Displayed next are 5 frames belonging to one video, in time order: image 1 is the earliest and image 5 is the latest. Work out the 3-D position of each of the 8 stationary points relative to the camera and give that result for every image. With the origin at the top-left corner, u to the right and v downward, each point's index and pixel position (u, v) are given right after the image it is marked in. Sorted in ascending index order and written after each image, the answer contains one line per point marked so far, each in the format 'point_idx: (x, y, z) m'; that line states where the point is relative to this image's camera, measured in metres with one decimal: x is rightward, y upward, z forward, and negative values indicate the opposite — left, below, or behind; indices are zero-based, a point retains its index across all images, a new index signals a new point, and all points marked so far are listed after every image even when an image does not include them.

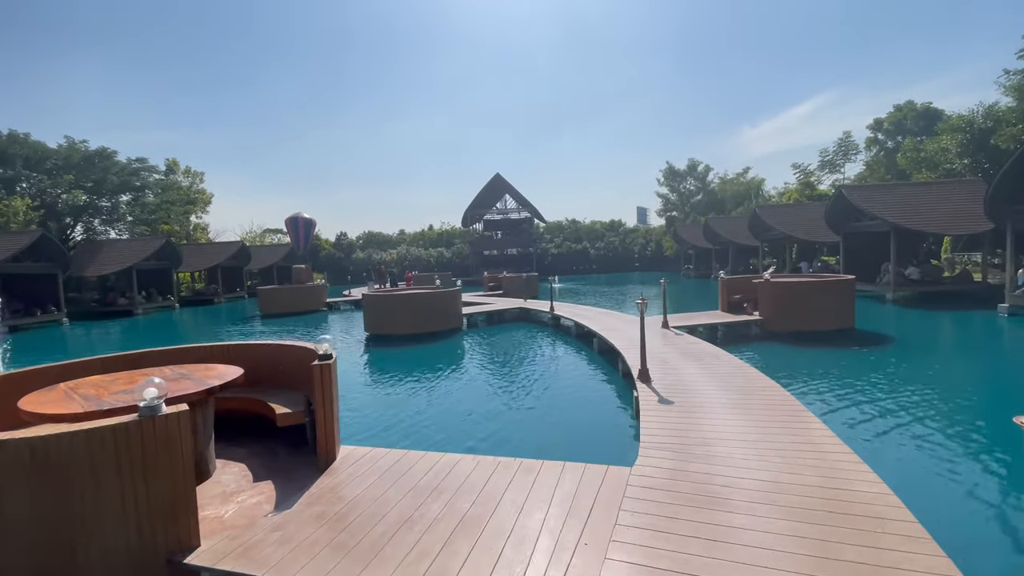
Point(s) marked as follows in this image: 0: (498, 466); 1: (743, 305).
0: (-0.1, -1.3, +3.8) m
1: (+5.4, -0.4, +12.7) m
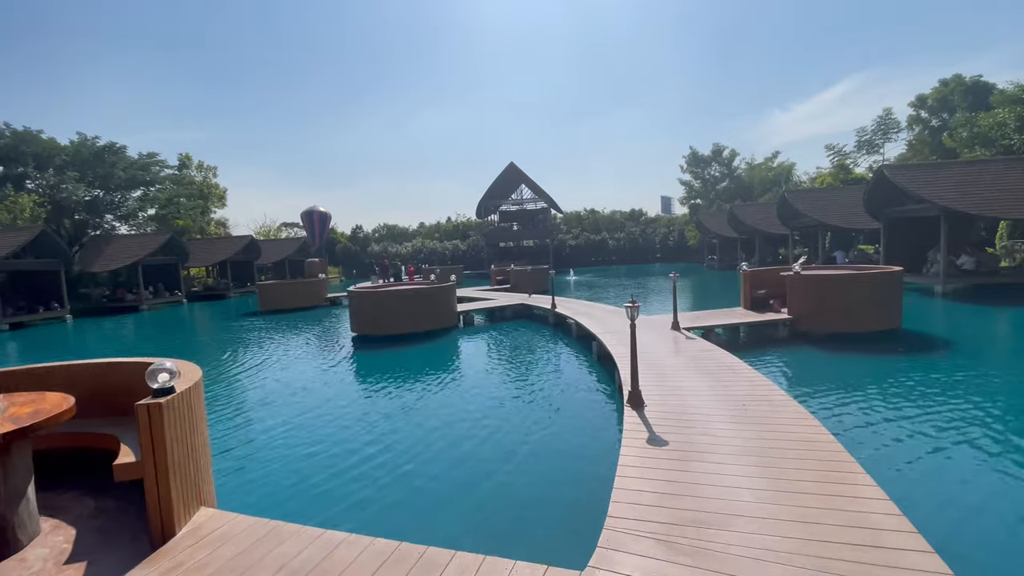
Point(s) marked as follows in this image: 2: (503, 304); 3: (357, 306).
0: (-0.6, -1.3, +2.6) m
1: (+5.3, -0.3, +11.2) m
2: (-0.4, -0.6, +15.5) m
3: (-3.6, -0.4, +12.9) m
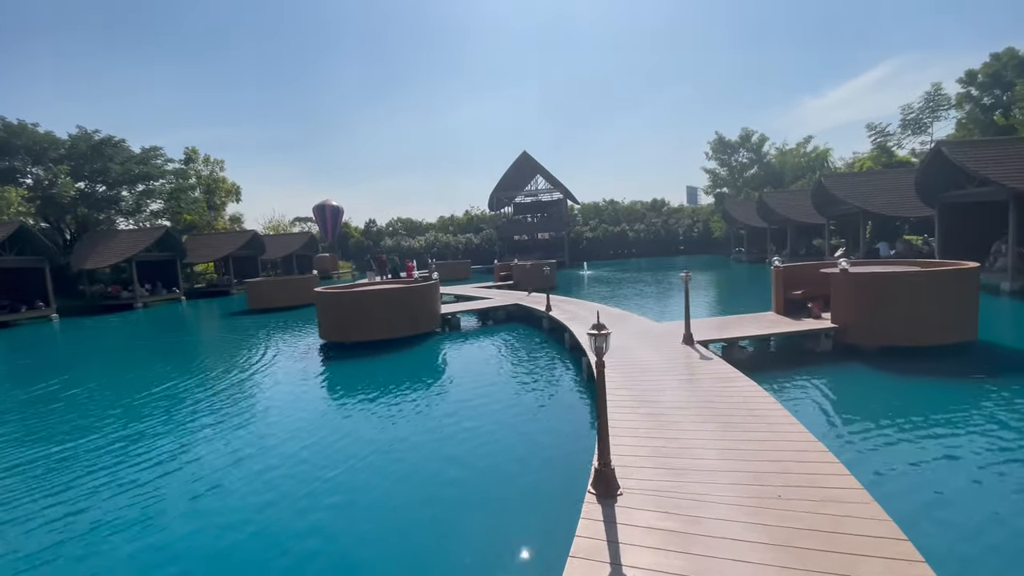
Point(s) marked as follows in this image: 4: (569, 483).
0: (-1.2, -1.4, +1.0) m
1: (+5.1, -0.3, +9.3) m
2: (-0.5, -0.5, +13.9) m
3: (-3.8, -0.4, +11.4) m
4: (+0.7, -2.4, +6.5) m
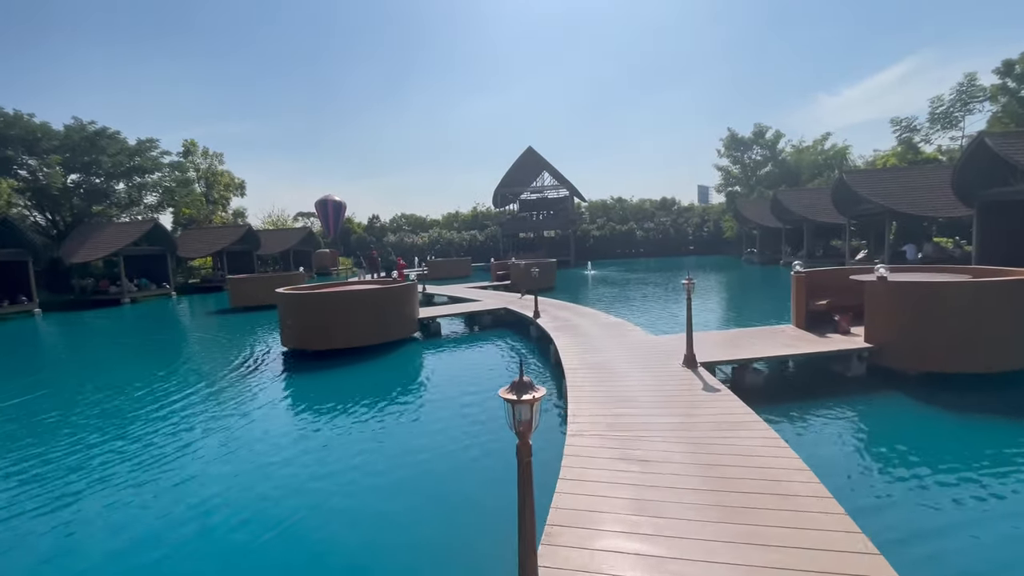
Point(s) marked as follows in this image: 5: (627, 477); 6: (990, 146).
0: (-1.7, -1.5, -0.1) m
1: (+4.8, -0.4, +8.1) m
2: (-0.7, -0.5, +12.7) m
3: (-4.1, -0.4, +10.3) m
4: (+0.3, -2.5, +5.4) m
5: (+0.8, -1.3, +3.8) m
6: (+10.7, +3.2, +12.1) m
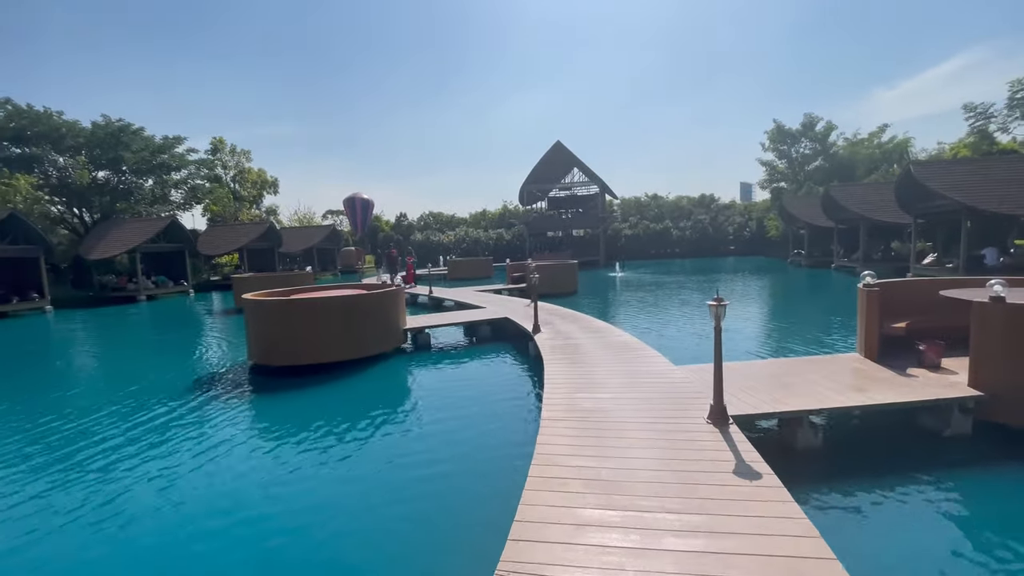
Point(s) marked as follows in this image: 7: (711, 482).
0: (-2.4, -1.6, -1.5) m
1: (+4.6, -0.6, +6.3) m
2: (-0.6, -0.7, +11.3) m
3: (-4.1, -0.5, +9.1) m
4: (0.0, -2.6, +3.9) m
5: (+0.4, -1.5, +2.3) m
6: (+10.8, +2.9, +9.9) m
7: (+1.3, -1.2, +3.5) m
